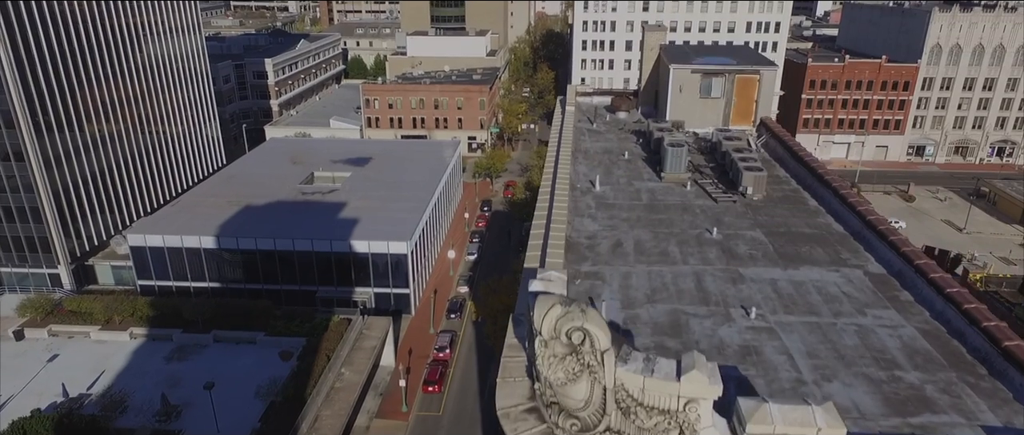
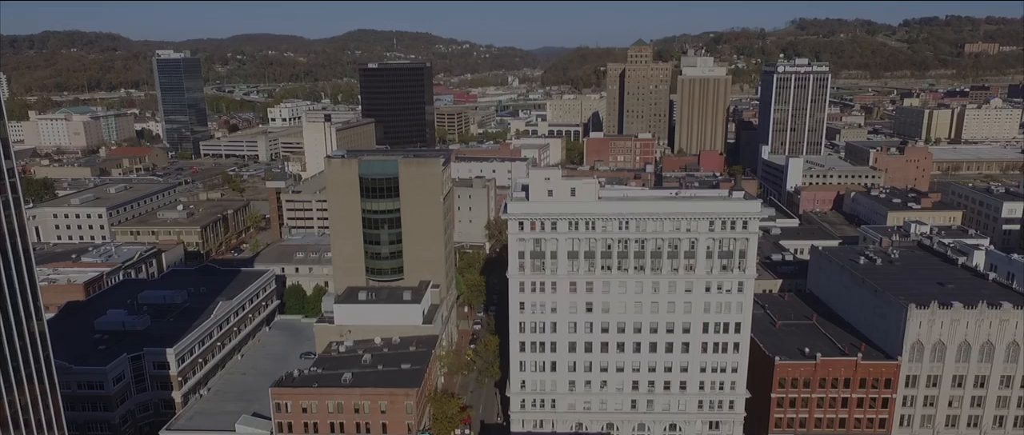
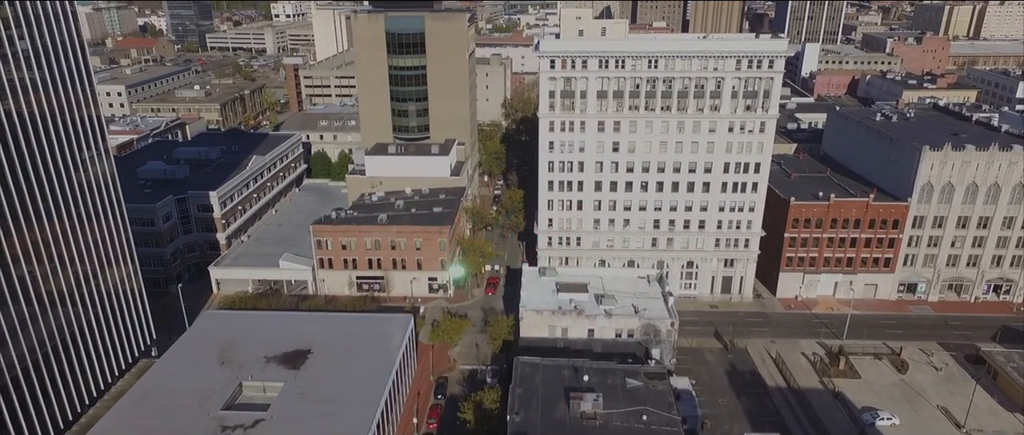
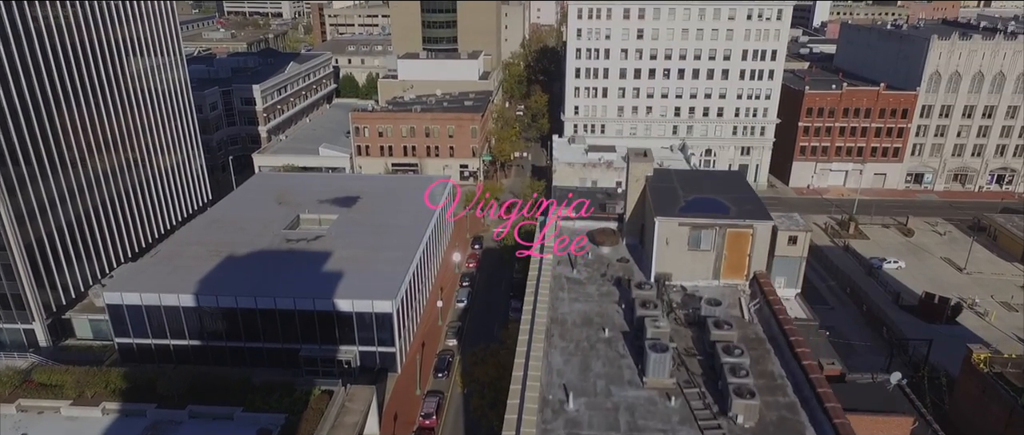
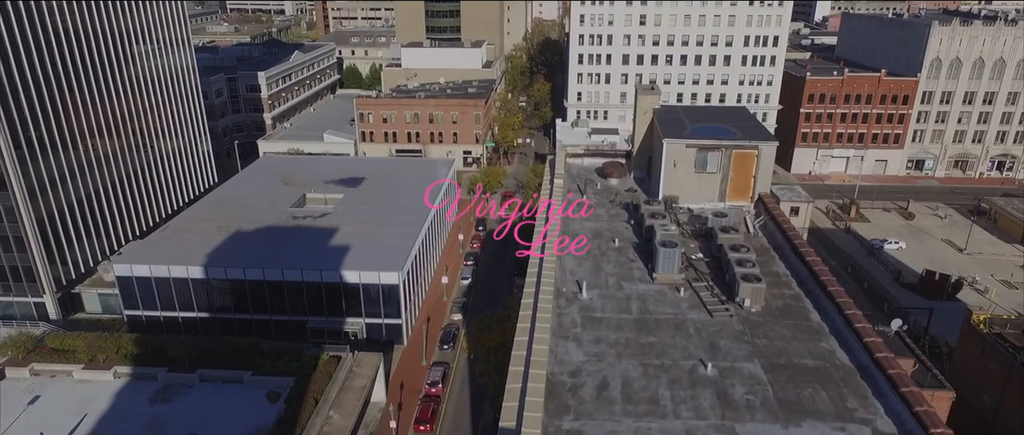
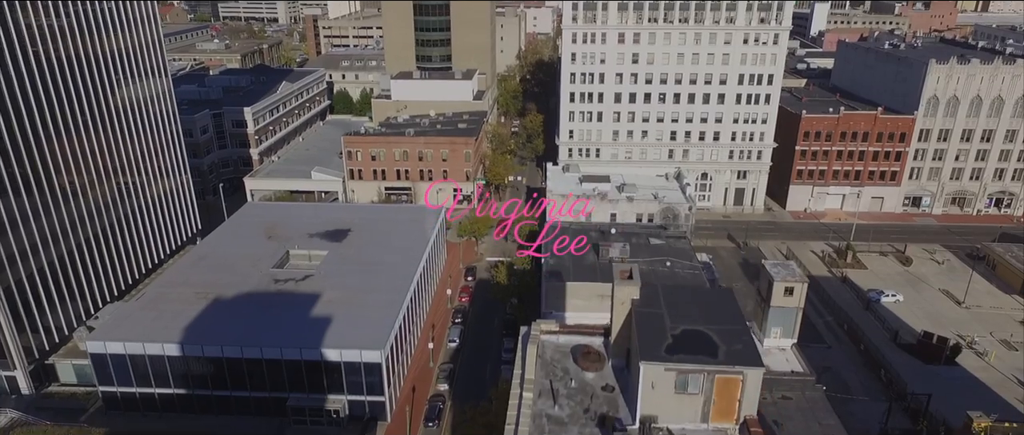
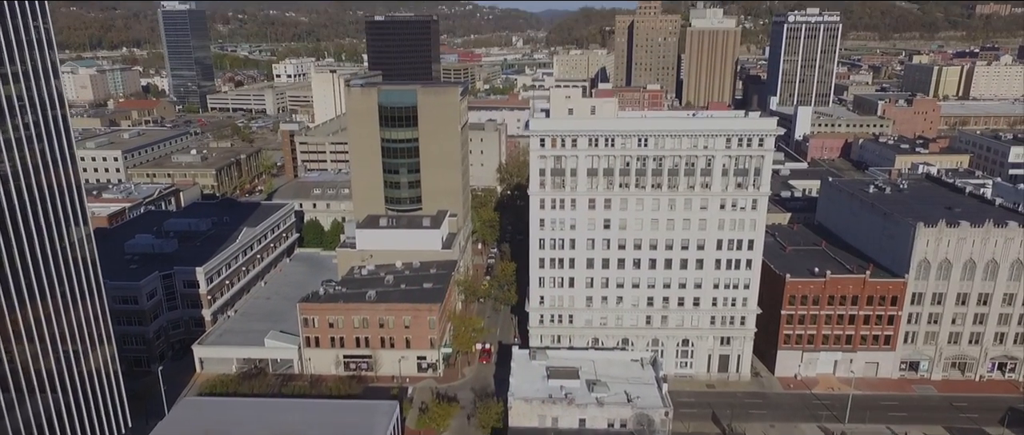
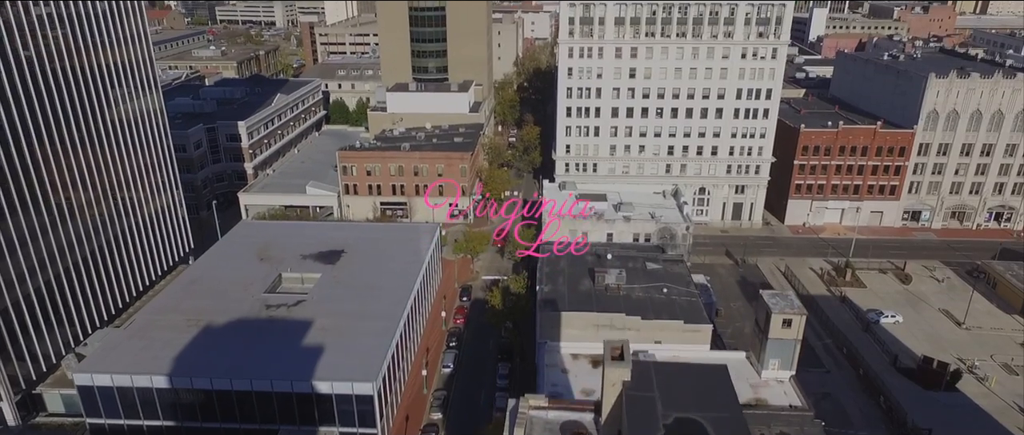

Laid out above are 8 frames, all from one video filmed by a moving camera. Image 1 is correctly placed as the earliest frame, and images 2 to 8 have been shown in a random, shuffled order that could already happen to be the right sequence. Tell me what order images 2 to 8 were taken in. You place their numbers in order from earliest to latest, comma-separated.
5, 4, 6, 8, 3, 7, 2
